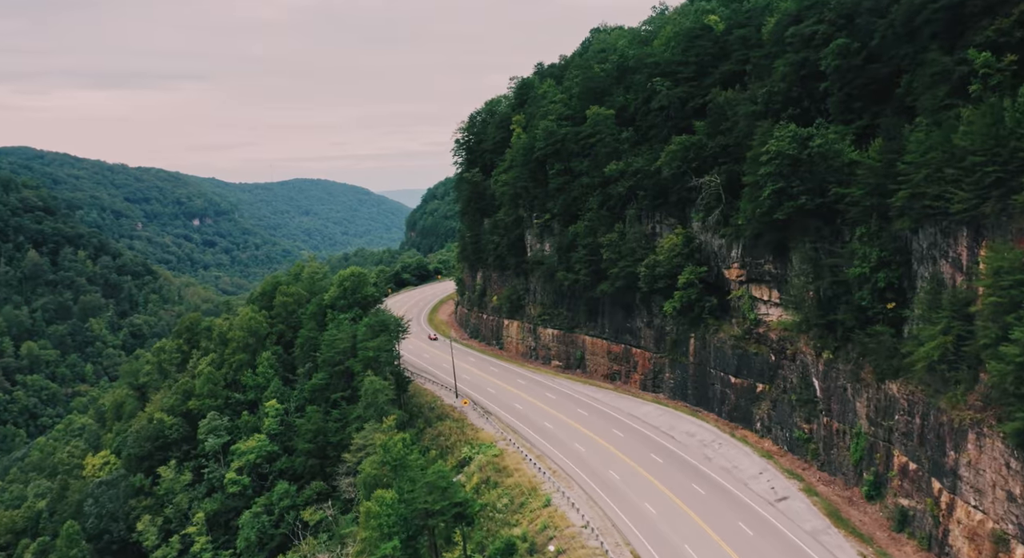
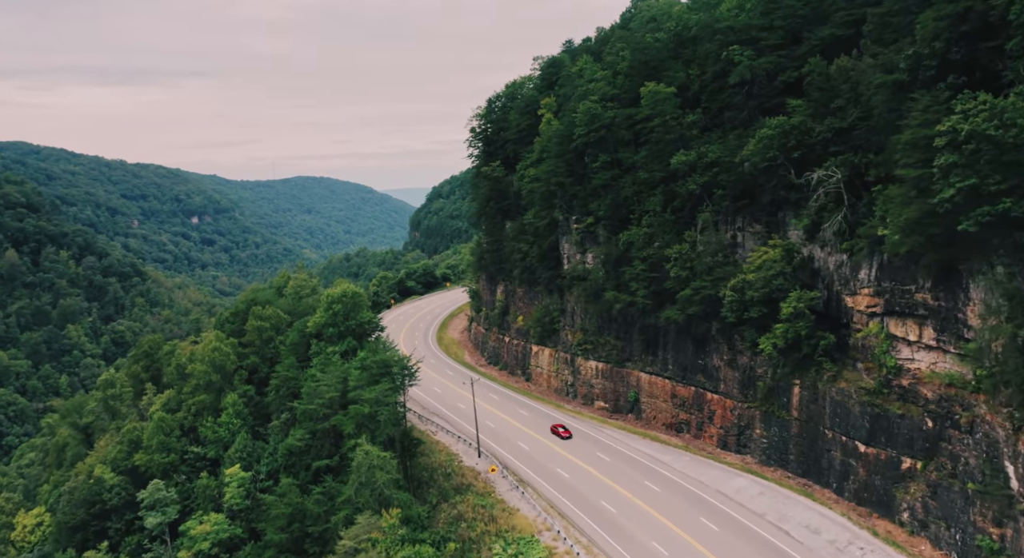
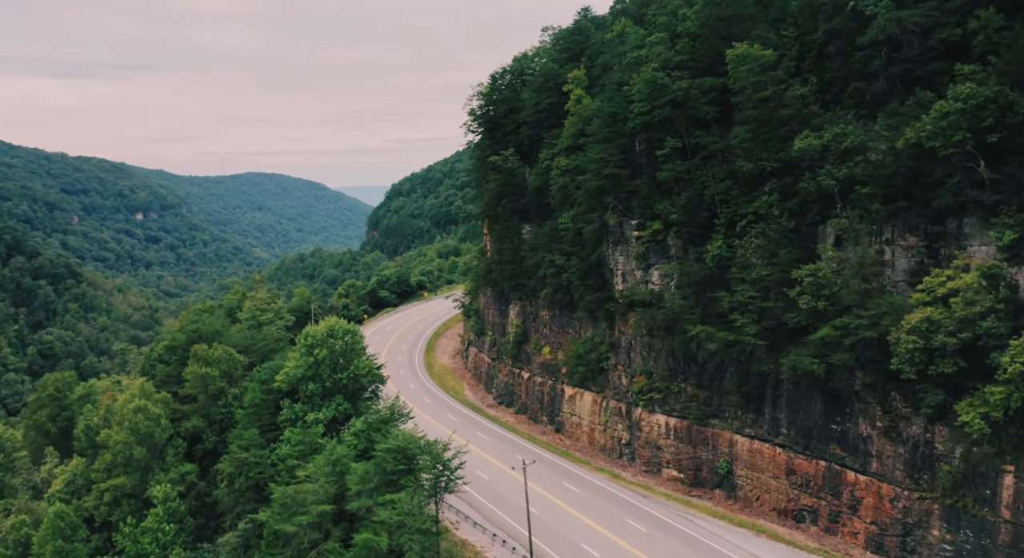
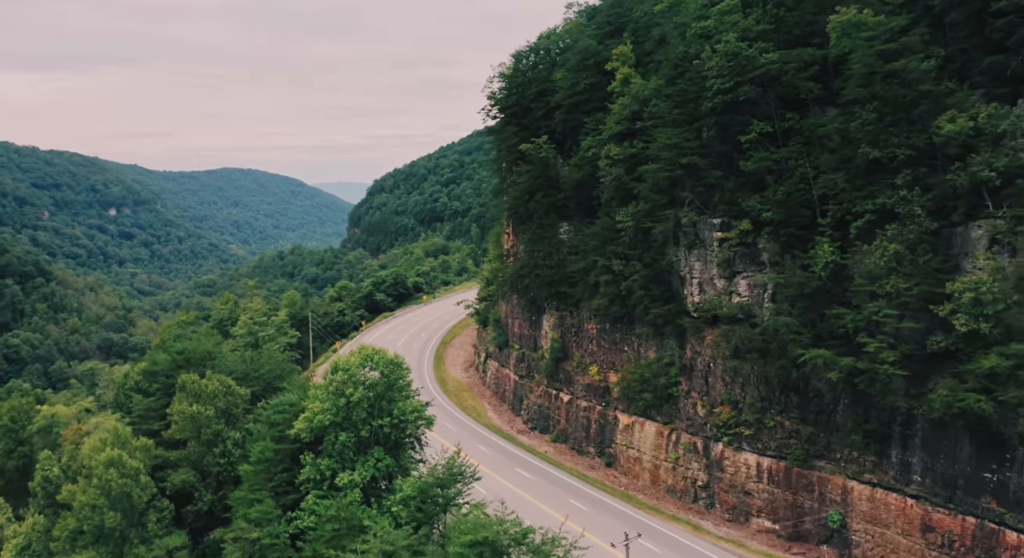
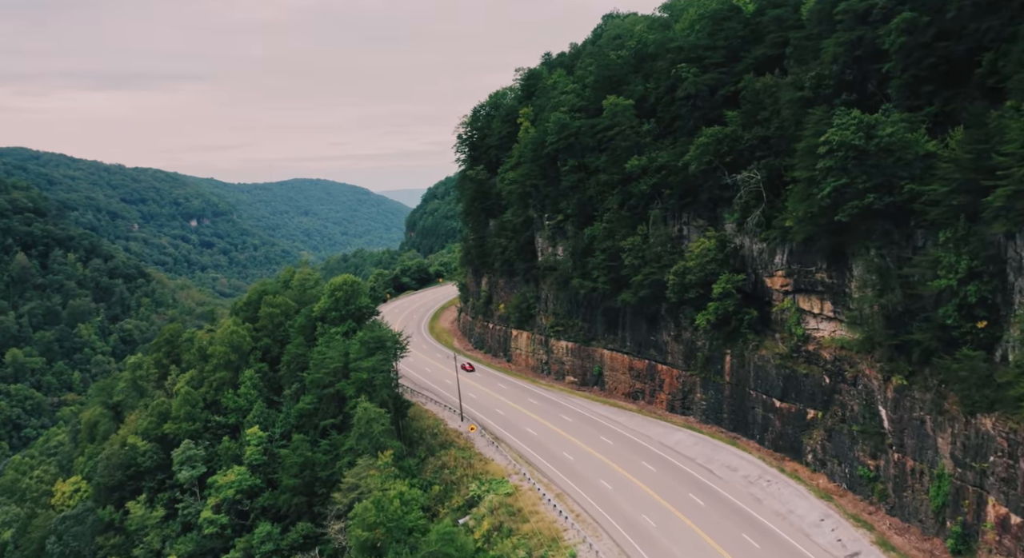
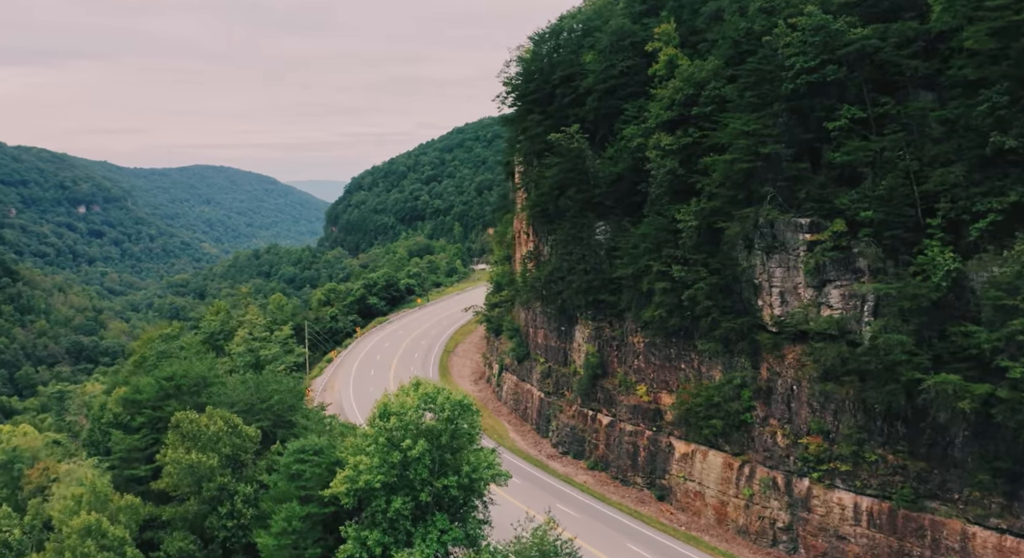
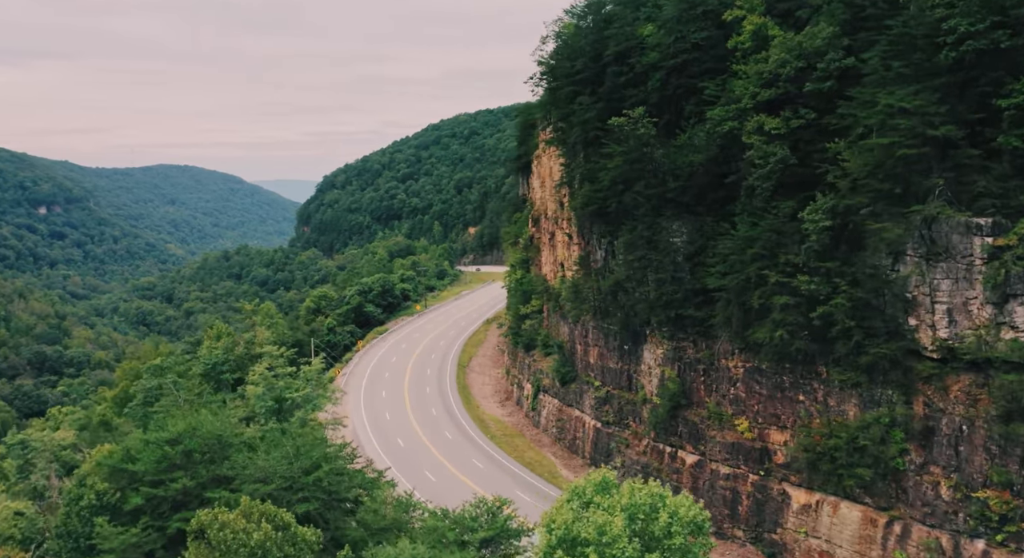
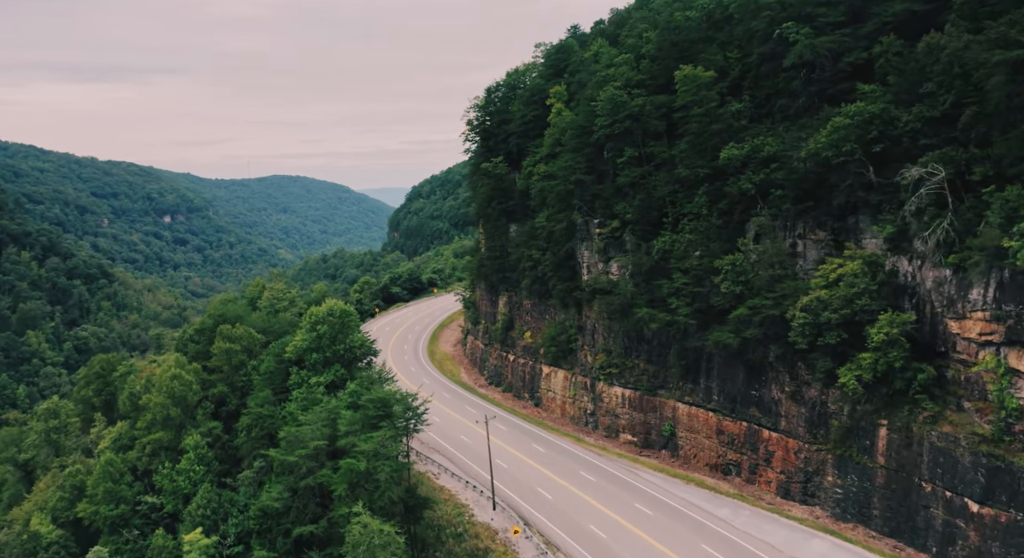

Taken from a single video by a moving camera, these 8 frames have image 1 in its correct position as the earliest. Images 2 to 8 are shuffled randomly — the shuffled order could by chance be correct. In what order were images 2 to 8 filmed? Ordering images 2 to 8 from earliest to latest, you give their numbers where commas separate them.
5, 2, 8, 3, 4, 6, 7
